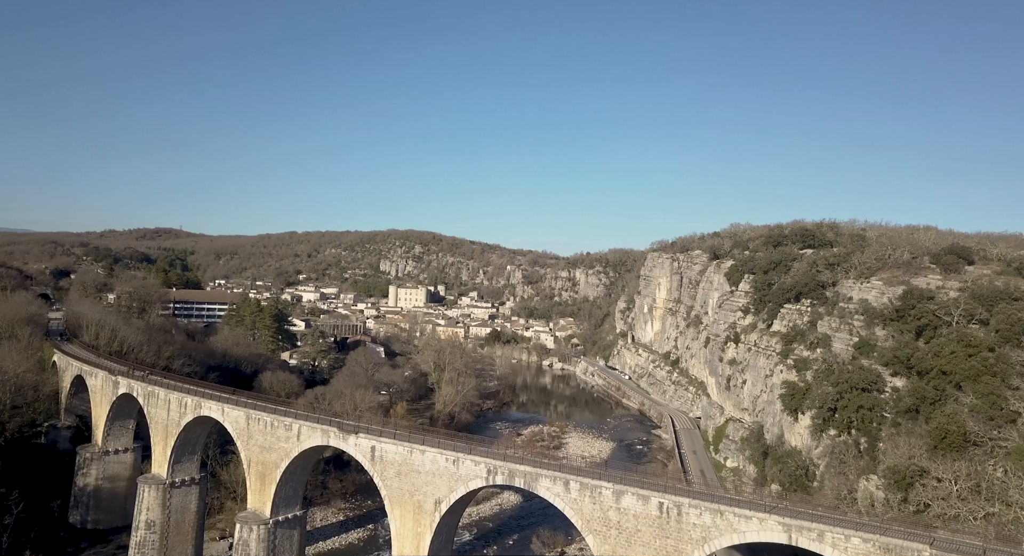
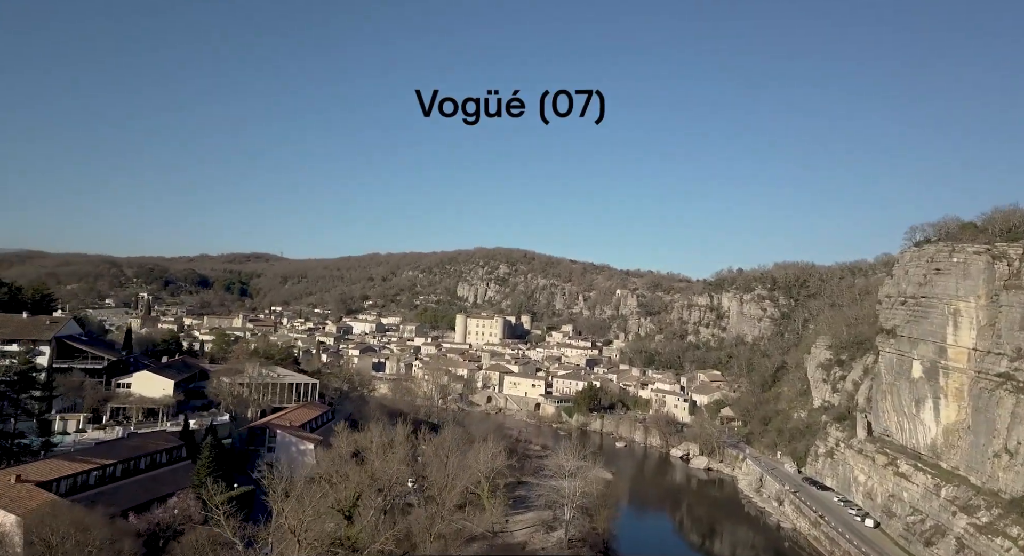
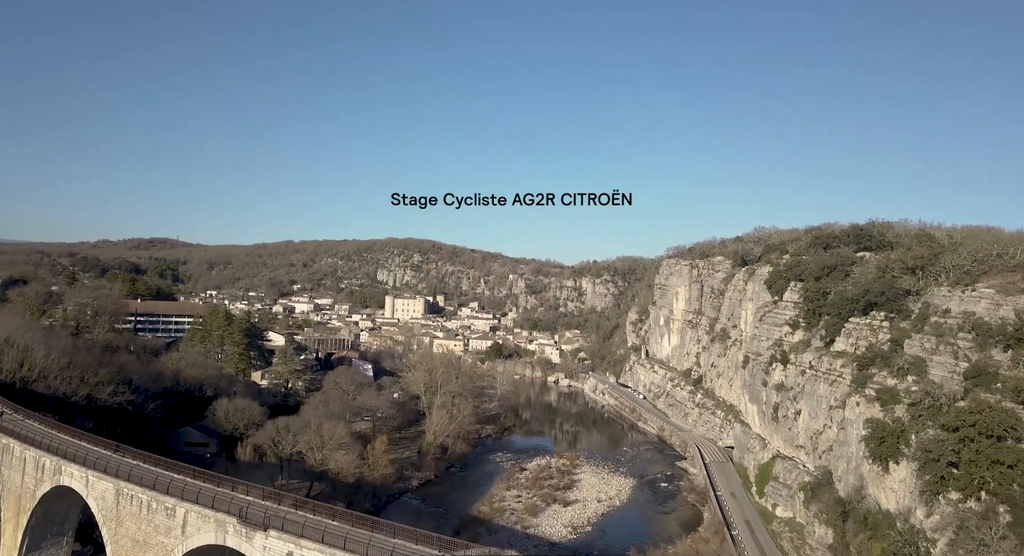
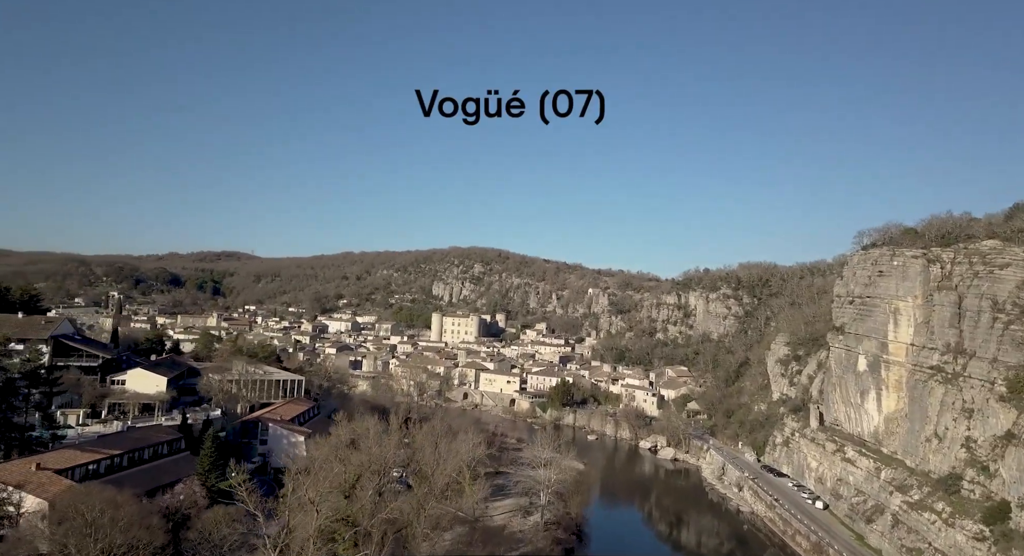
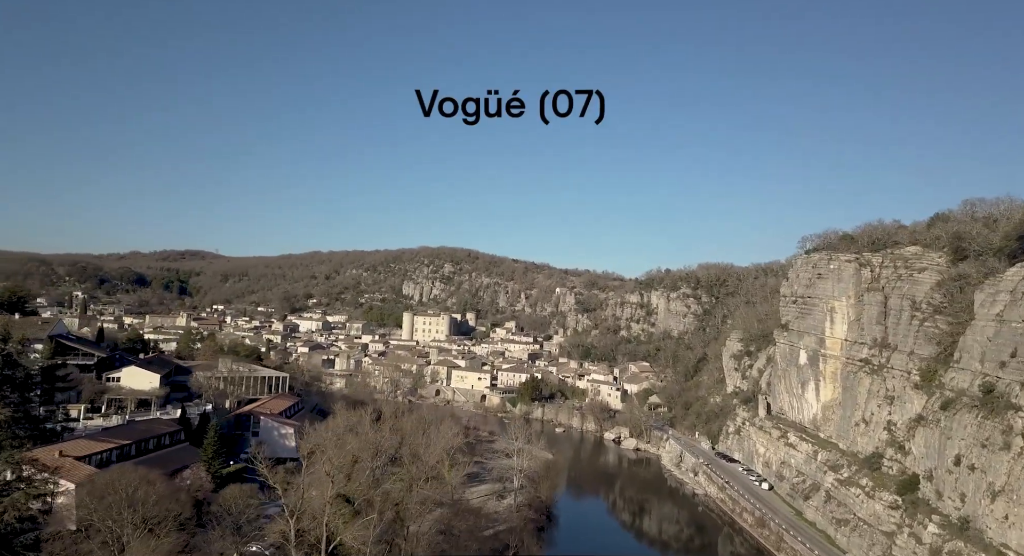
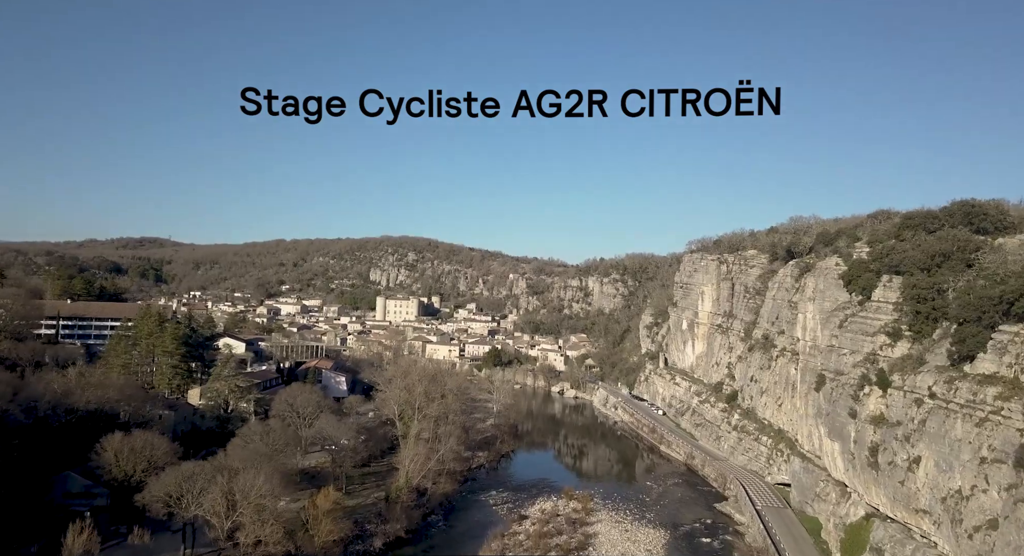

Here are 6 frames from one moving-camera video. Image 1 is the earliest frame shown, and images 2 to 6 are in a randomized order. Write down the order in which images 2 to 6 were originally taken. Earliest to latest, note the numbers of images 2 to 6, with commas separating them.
3, 6, 5, 4, 2
